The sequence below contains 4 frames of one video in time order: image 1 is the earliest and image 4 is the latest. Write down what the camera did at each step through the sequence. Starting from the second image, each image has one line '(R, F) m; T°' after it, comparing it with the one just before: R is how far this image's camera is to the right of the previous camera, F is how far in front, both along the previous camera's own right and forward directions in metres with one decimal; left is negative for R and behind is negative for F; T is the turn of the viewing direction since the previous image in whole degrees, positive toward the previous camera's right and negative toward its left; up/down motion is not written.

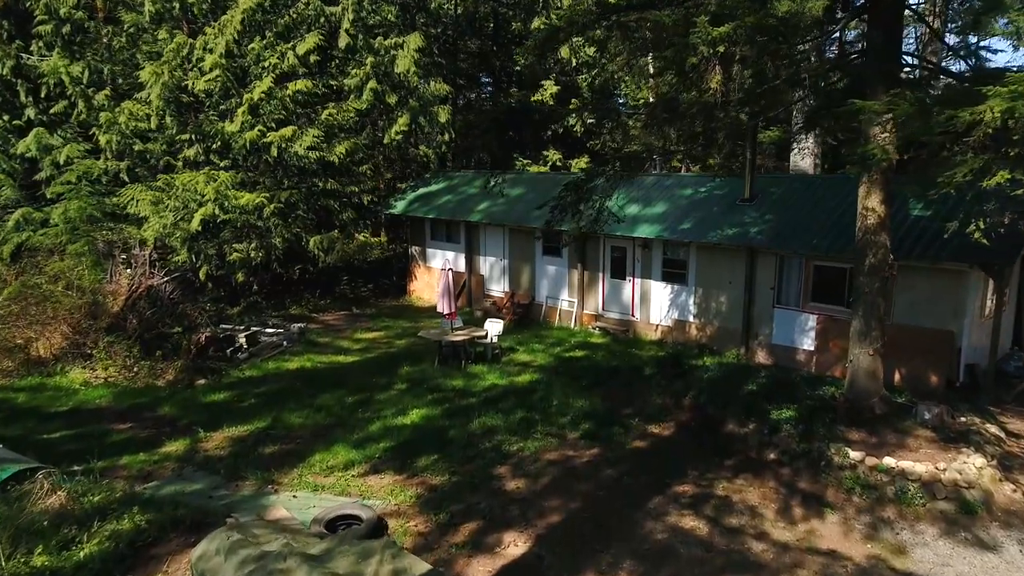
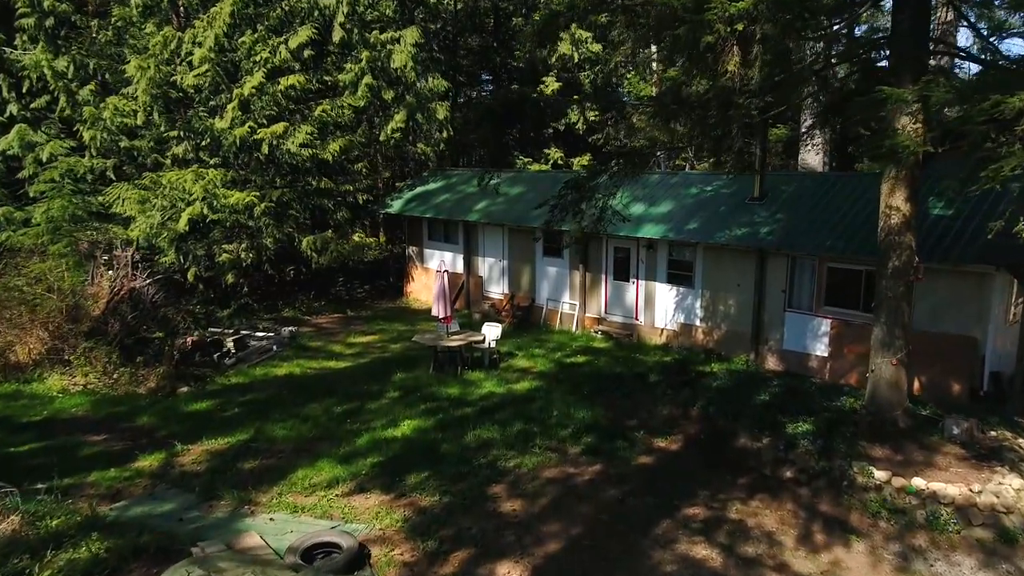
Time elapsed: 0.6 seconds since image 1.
(+0.1, +0.8) m; 0°
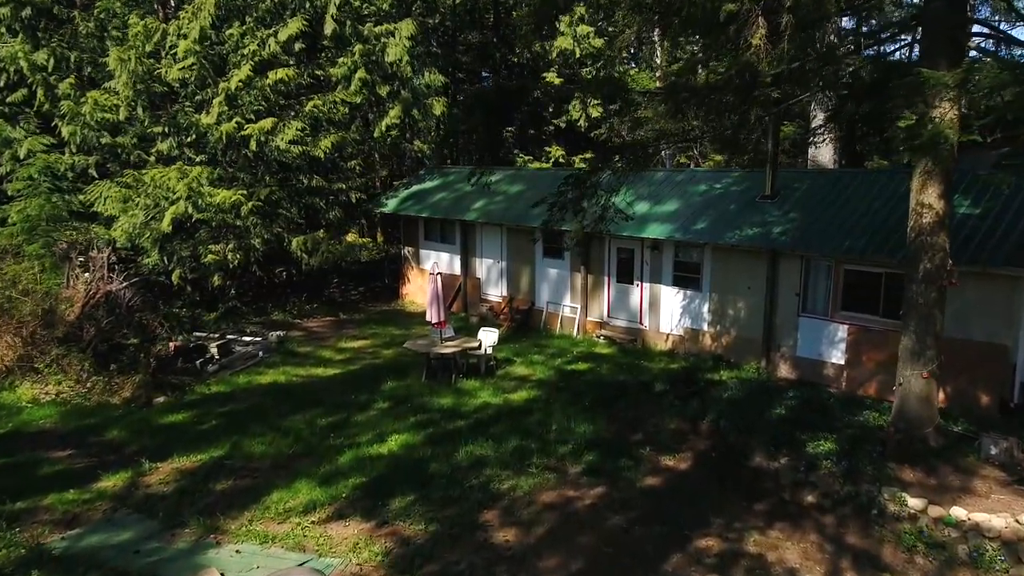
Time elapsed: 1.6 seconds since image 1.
(+0.1, +1.0) m; 0°
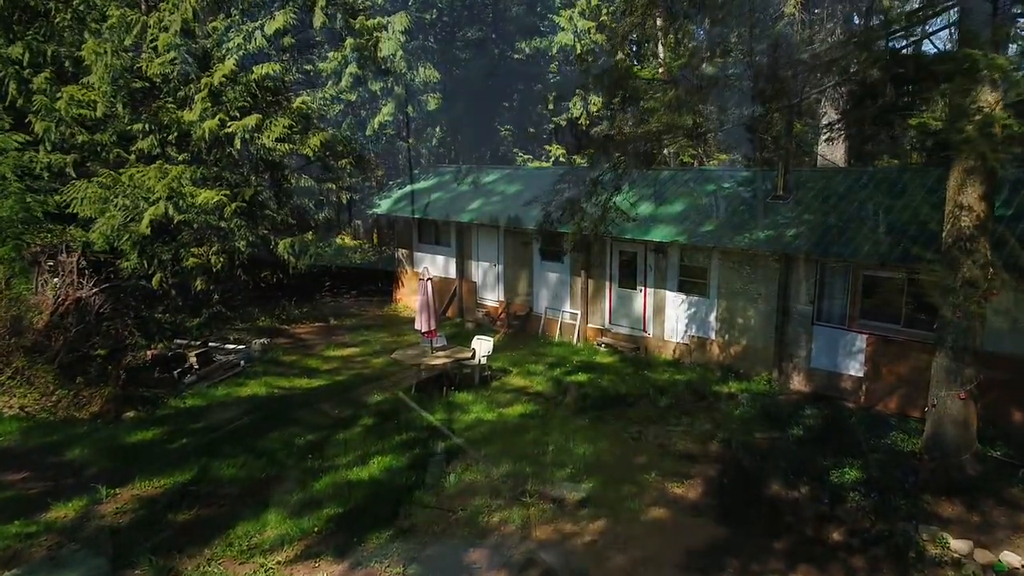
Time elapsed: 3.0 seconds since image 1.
(+0.1, +1.0) m; 0°
